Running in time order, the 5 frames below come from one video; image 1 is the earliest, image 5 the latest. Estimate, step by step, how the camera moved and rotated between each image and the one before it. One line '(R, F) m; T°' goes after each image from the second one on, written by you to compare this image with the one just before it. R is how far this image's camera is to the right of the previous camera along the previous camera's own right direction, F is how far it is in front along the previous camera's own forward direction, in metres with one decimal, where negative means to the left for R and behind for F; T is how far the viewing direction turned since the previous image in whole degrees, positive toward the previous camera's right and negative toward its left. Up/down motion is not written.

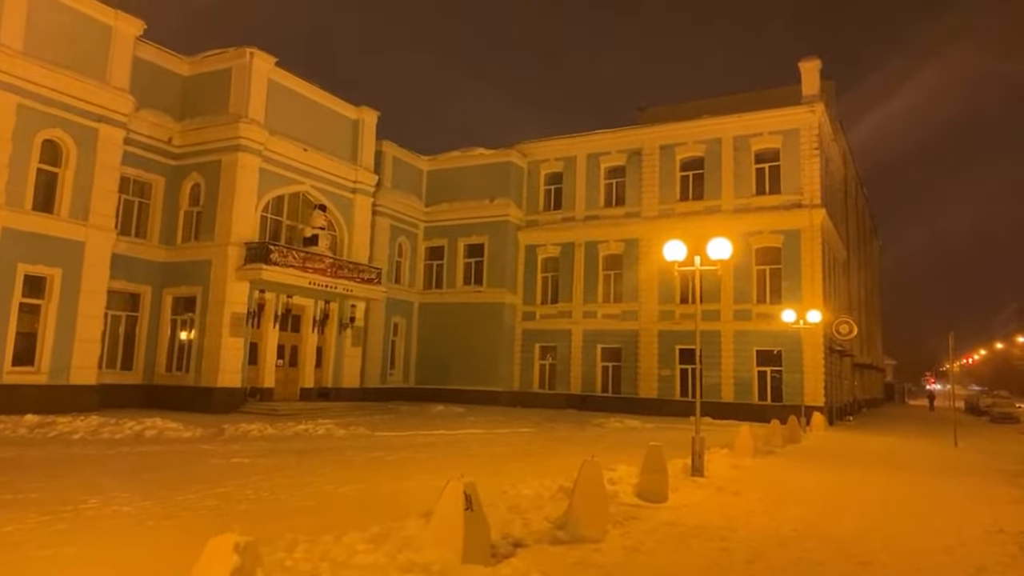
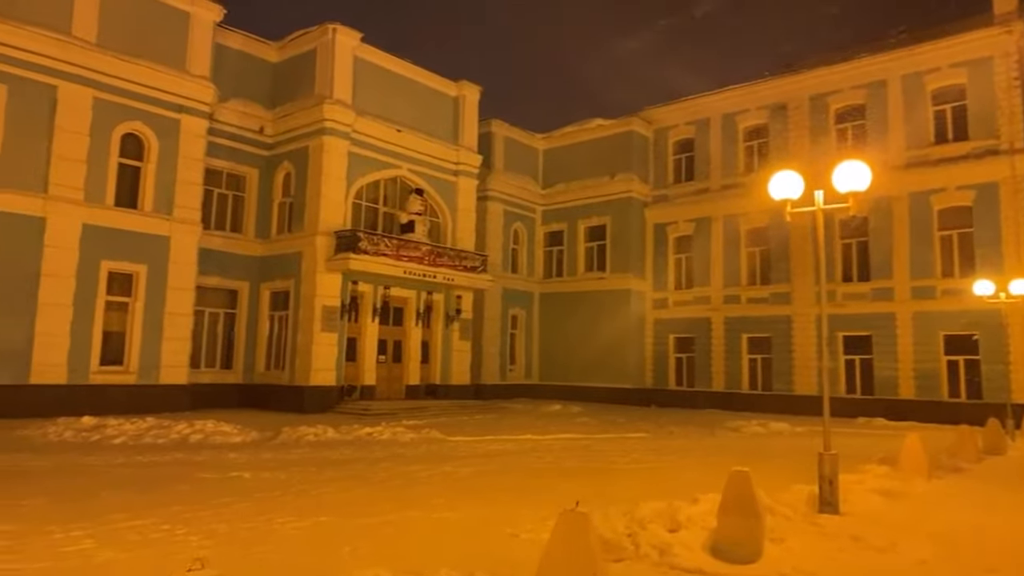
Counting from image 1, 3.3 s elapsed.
(+1.4, +3.2) m; -13°
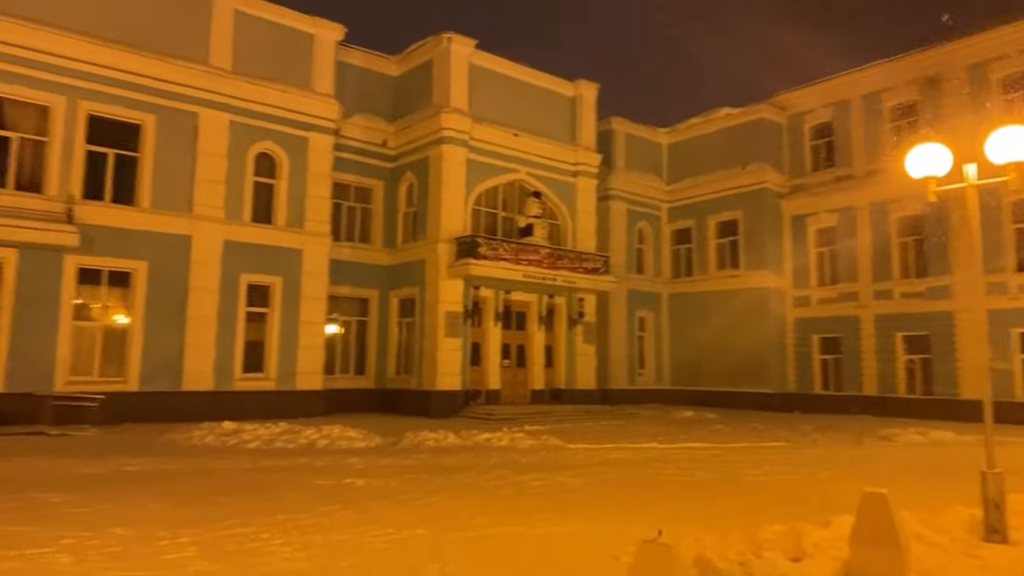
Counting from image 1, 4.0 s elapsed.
(+0.4, +0.5) m; -11°
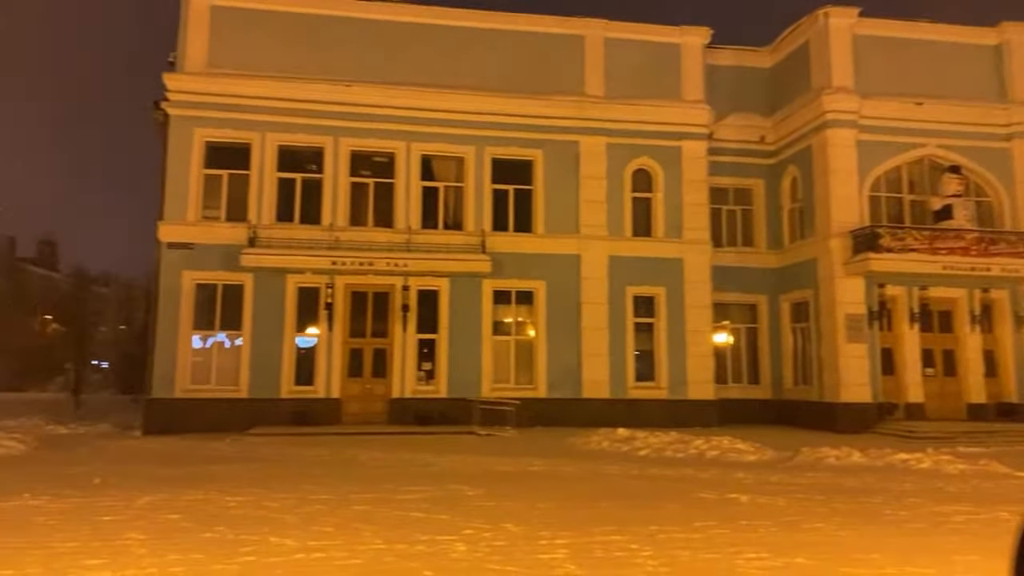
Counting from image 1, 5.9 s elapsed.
(+0.3, +0.4) m; -31°
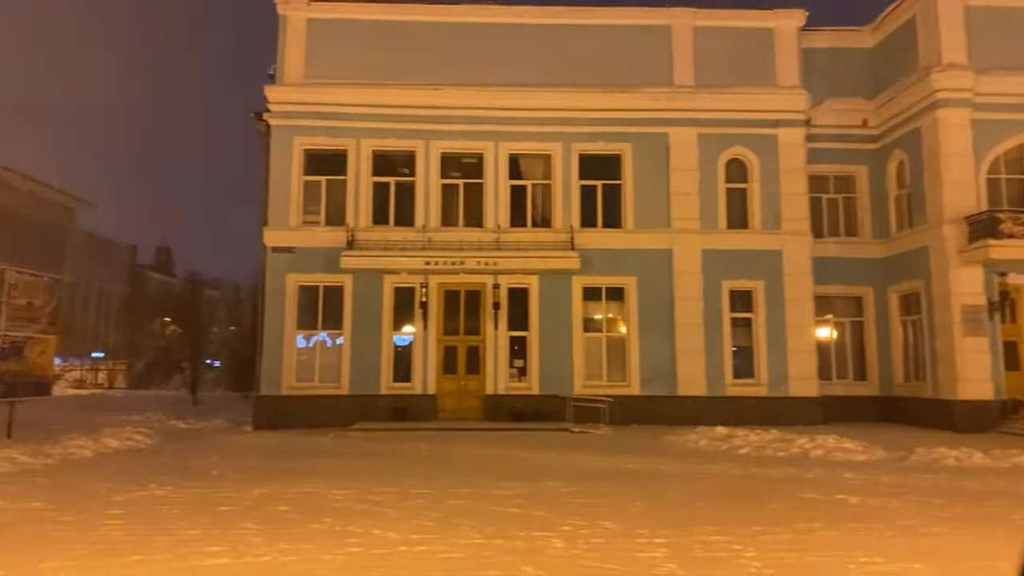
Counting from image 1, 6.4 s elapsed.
(0.0, 0.0) m; -7°
